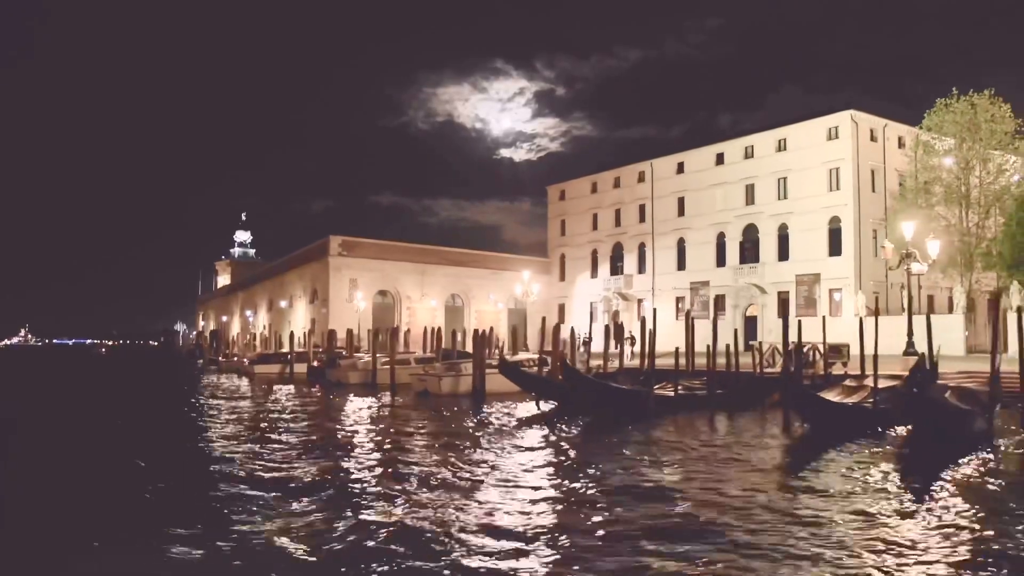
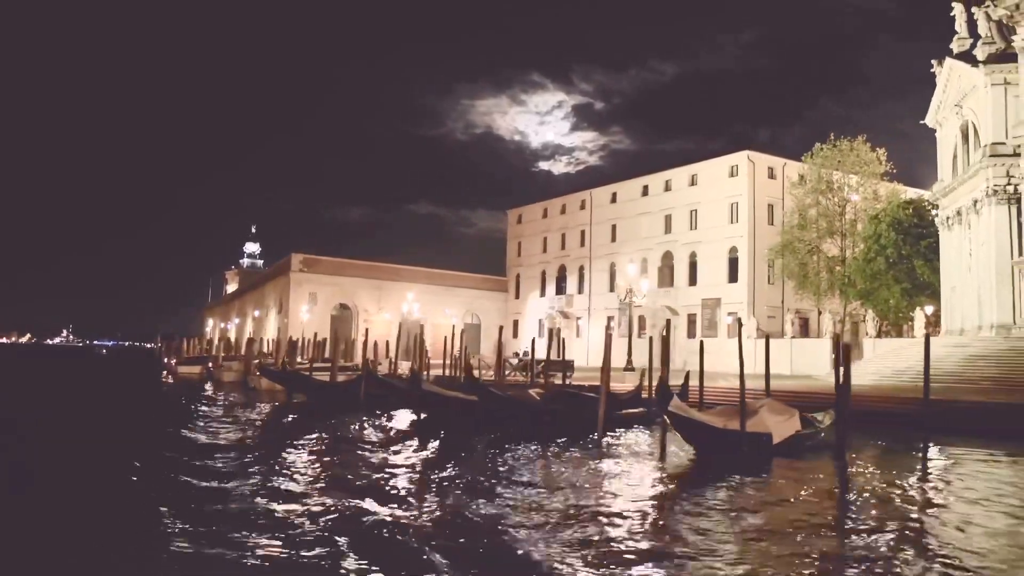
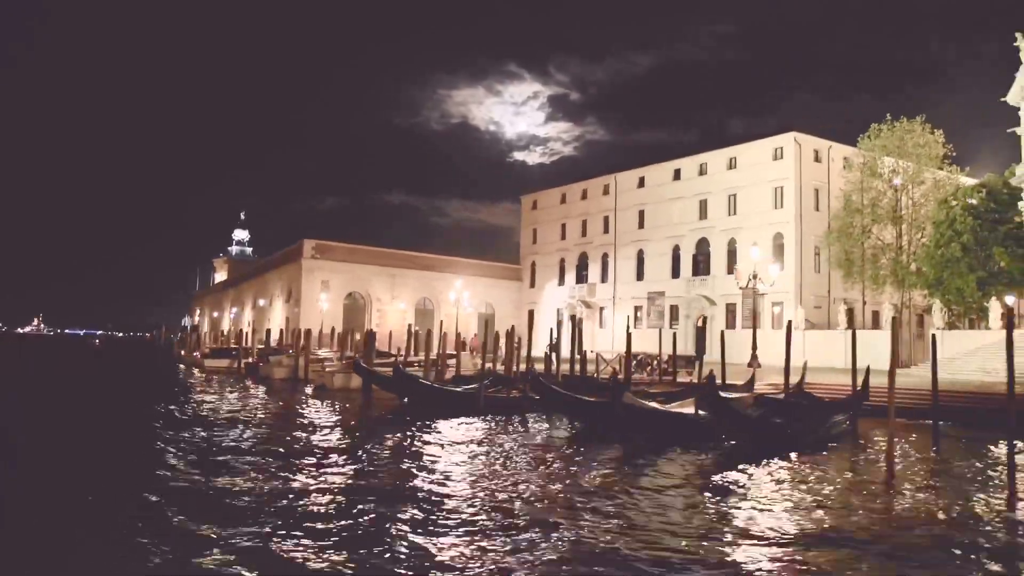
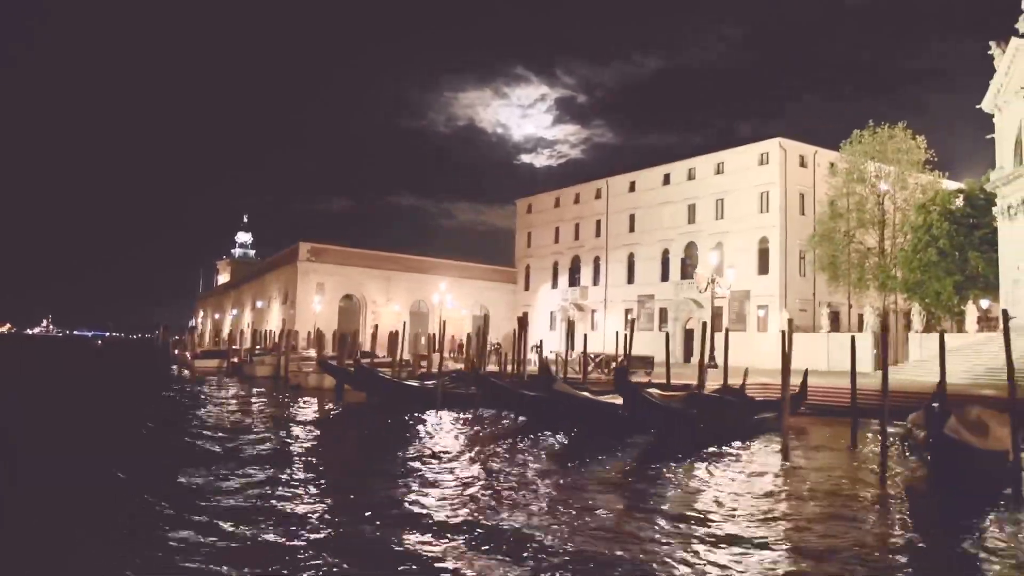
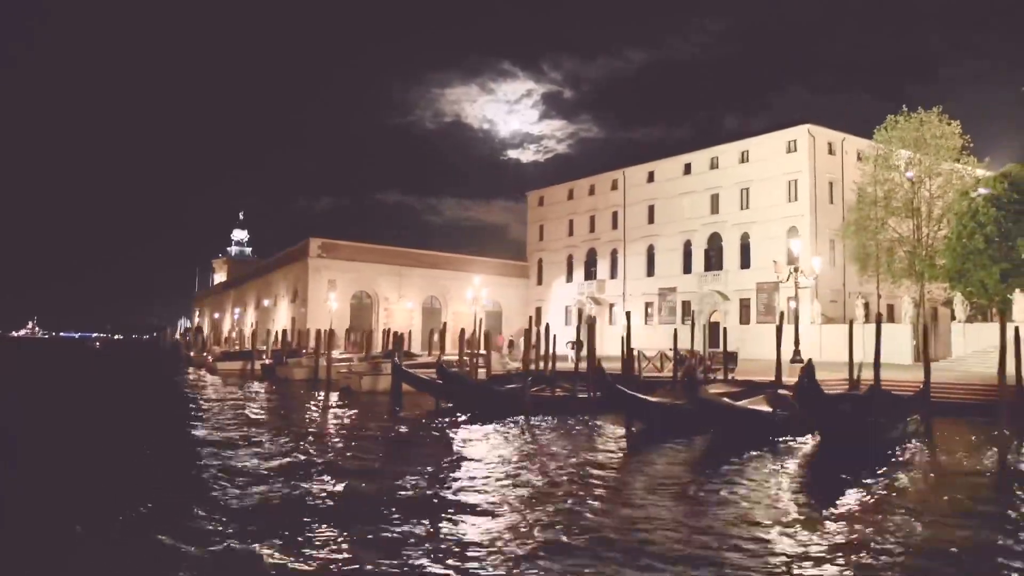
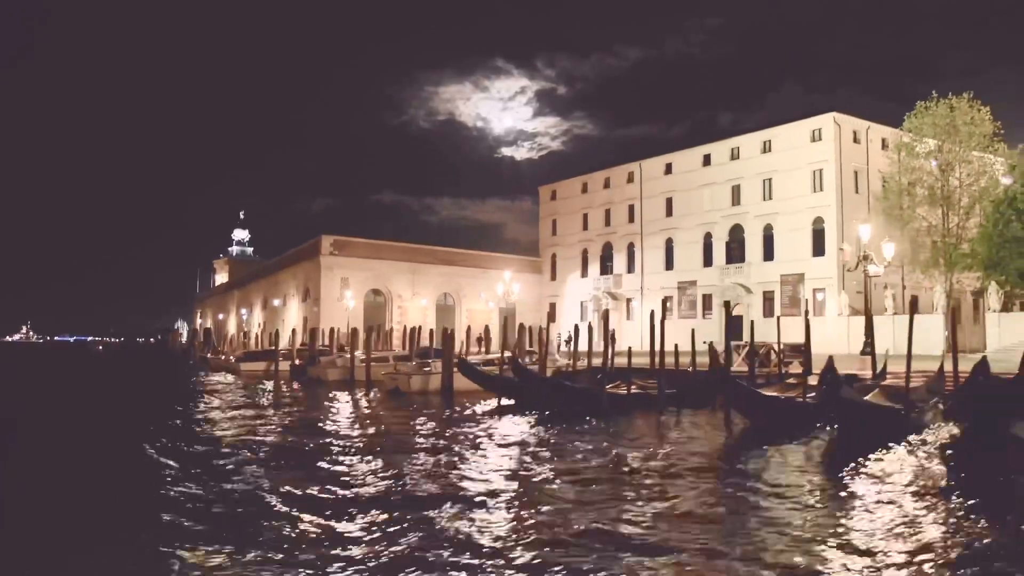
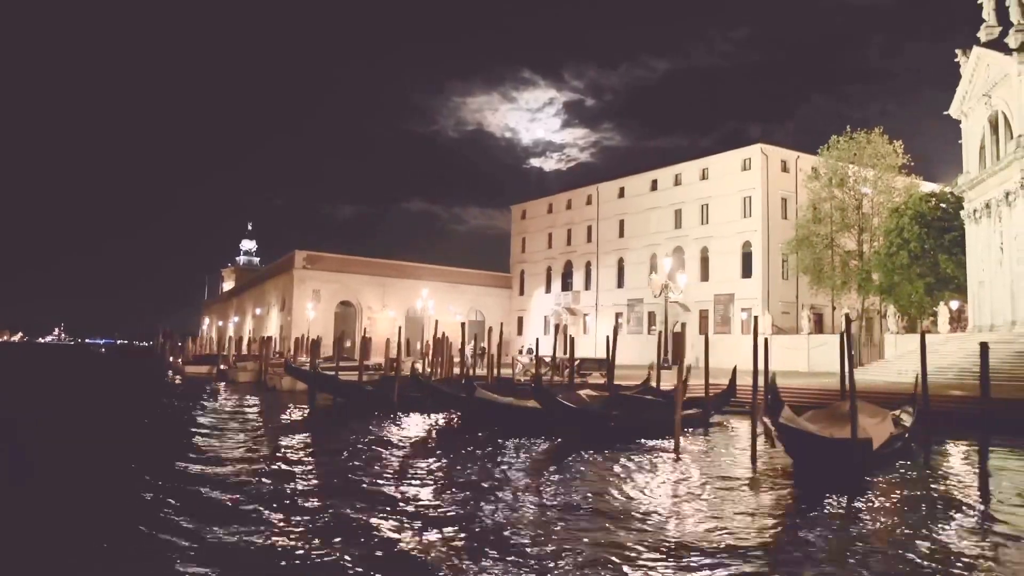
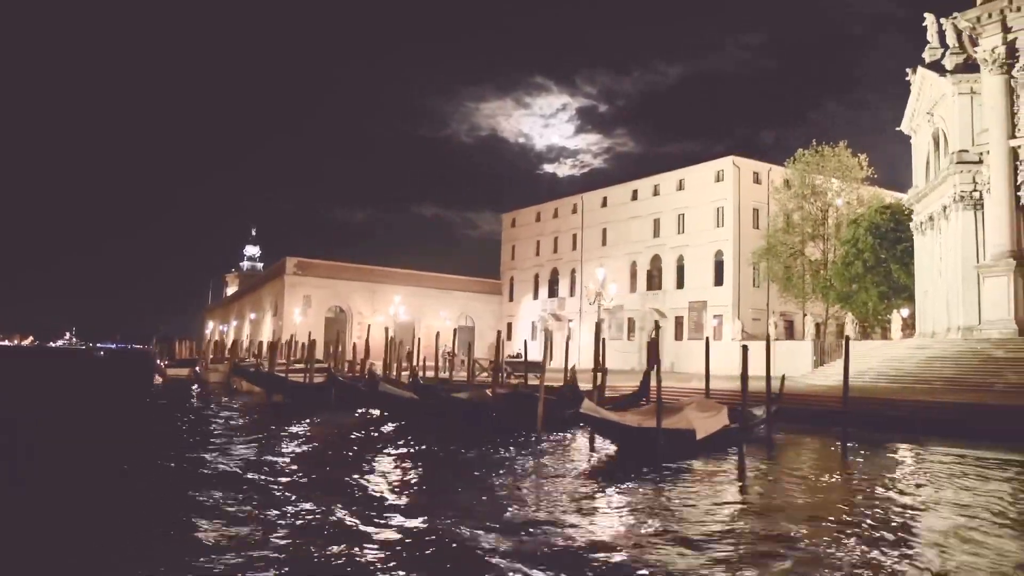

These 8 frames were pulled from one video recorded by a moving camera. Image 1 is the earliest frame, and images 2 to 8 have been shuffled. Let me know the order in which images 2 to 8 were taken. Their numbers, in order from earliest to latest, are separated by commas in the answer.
6, 5, 3, 4, 7, 2, 8
